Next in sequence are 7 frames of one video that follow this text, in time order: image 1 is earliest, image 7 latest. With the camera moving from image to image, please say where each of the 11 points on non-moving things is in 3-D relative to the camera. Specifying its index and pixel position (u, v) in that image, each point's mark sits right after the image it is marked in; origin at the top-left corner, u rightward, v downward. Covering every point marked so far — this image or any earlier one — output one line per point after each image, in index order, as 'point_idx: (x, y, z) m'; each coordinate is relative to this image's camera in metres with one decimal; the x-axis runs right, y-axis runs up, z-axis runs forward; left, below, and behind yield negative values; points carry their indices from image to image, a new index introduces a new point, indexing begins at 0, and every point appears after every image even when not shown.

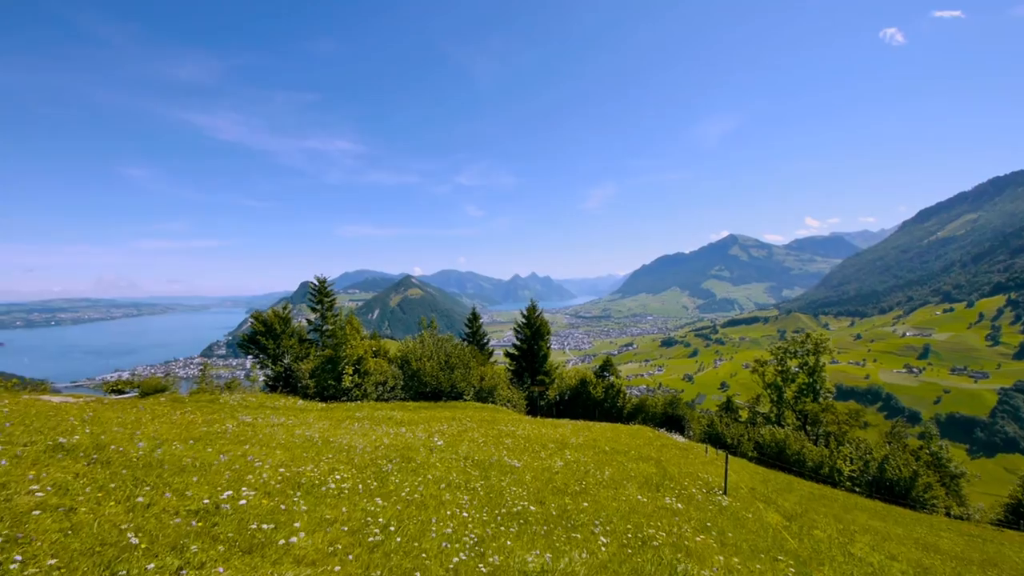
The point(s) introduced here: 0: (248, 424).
0: (-12.9, -6.6, +19.9) m
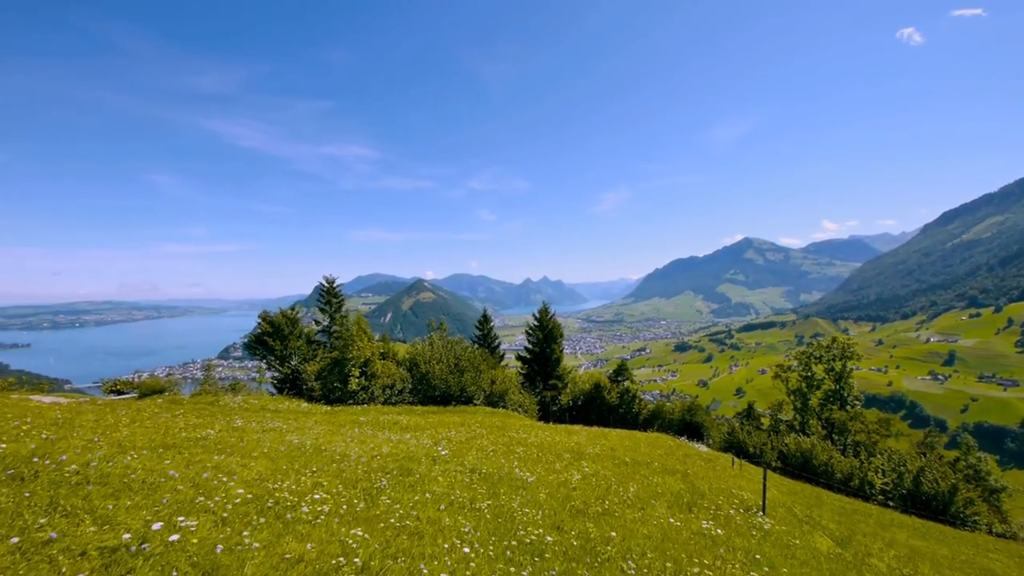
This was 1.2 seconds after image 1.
0: (-12.4, -6.4, +18.3) m
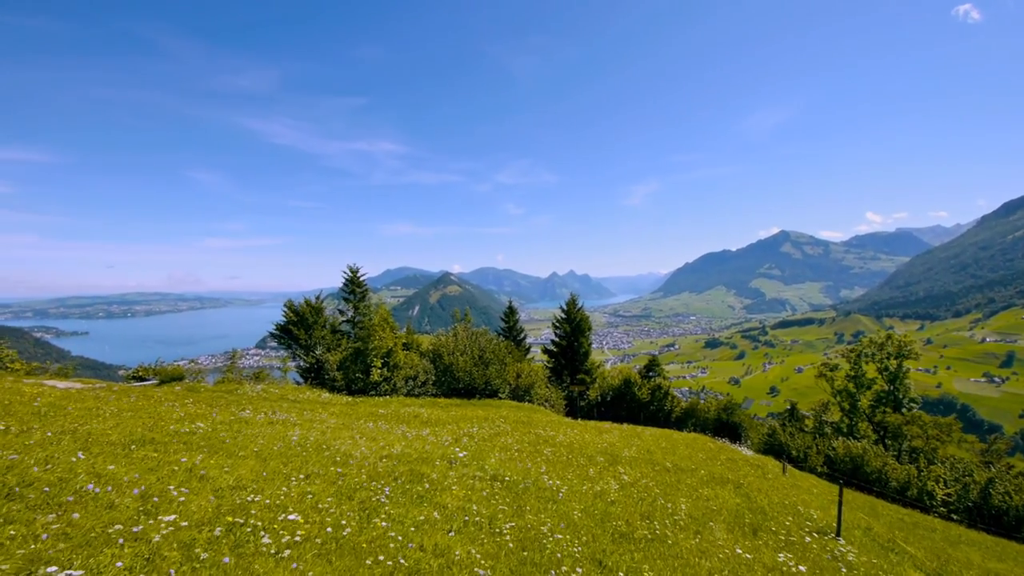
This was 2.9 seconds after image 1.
0: (-11.3, -5.5, +16.8) m
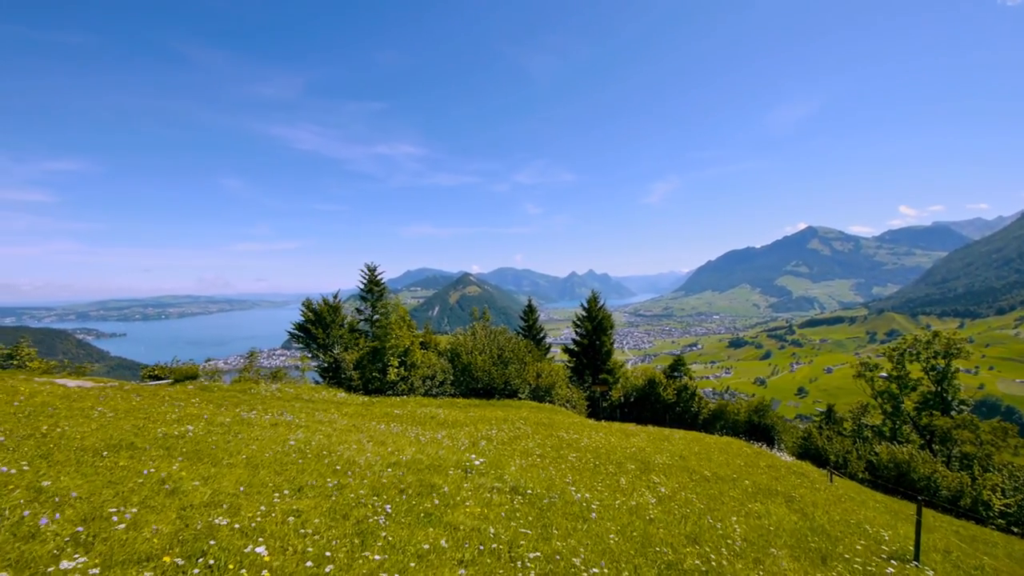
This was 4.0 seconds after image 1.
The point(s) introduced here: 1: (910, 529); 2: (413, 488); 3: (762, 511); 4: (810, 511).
0: (-10.5, -5.2, +15.6) m
1: (+16.5, -10.0, +16.9) m
2: (-2.6, -5.3, +10.8) m
3: (+8.8, -7.9, +14.4) m
4: (+11.6, -8.6, +15.8) m
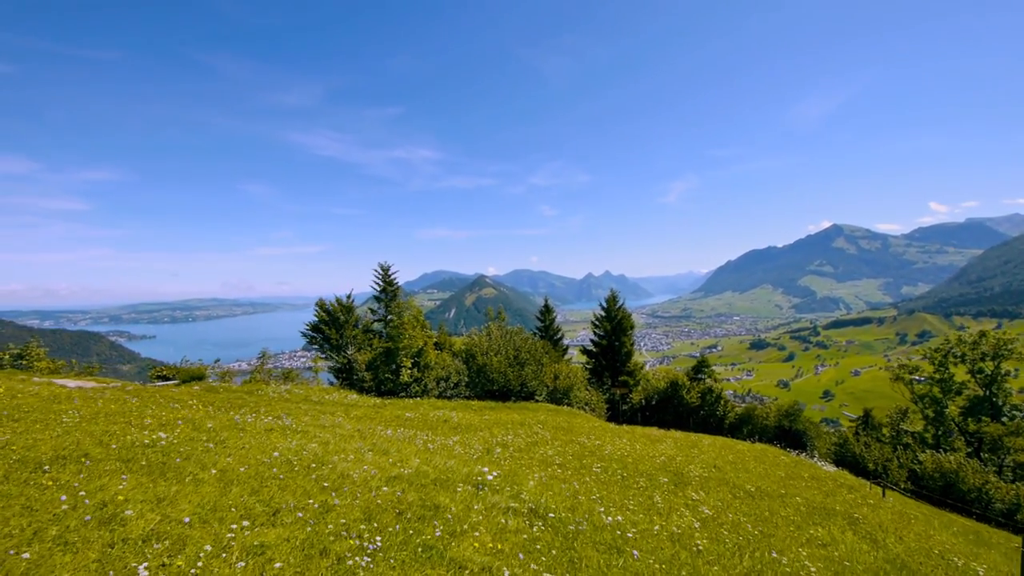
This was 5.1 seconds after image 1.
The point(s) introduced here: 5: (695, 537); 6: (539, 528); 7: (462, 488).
0: (-9.8, -4.9, +14.2) m
1: (+17.1, -9.5, +14.4) m
2: (-2.2, -4.9, +9.0) m
3: (+9.4, -7.5, +12.2) m
4: (+12.2, -8.2, +13.5) m
5: (+4.7, -6.4, +10.5) m
6: (+0.6, -5.4, +9.2) m
7: (-1.4, -5.4, +11.0) m
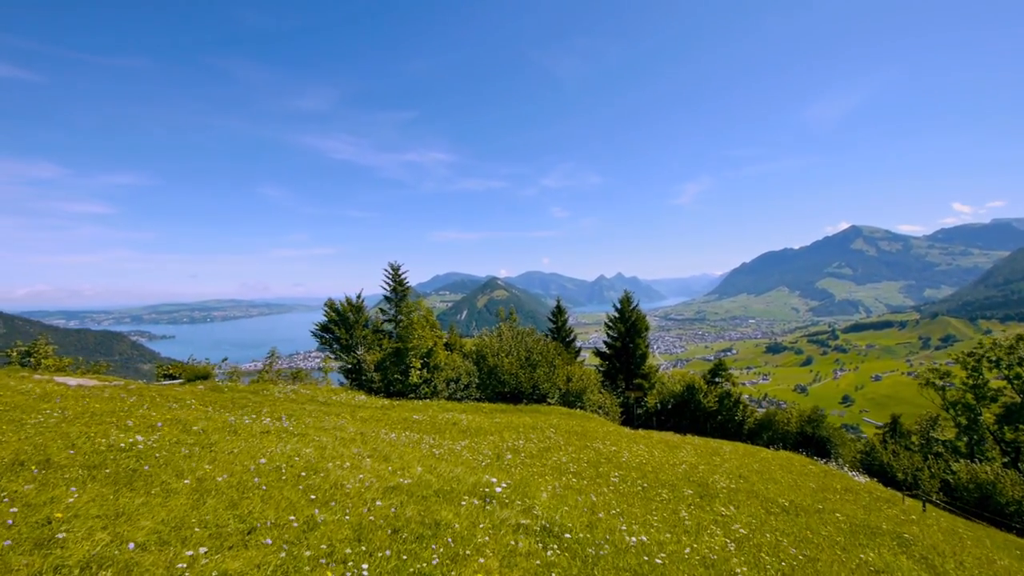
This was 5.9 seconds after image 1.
0: (-9.5, -4.7, +13.3) m
1: (+17.5, -9.4, +12.7) m
2: (-2.0, -4.7, +7.9) m
3: (+9.7, -7.3, +10.7) m
4: (+12.5, -8.0, +11.9) m
5: (+4.9, -6.1, +9.2) m
6: (+0.8, -5.2, +8.1) m
7: (-1.1, -5.2, +9.9) m
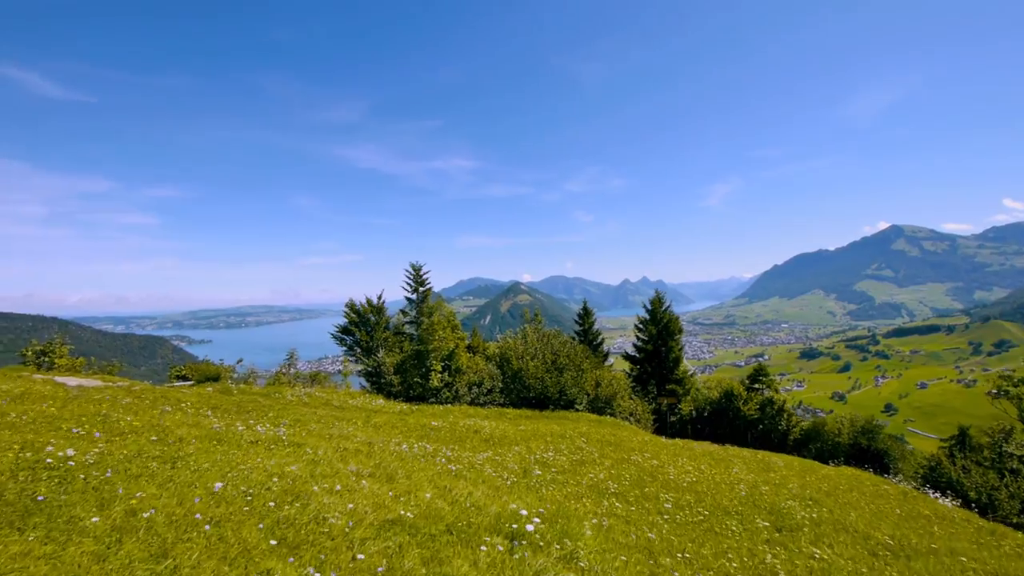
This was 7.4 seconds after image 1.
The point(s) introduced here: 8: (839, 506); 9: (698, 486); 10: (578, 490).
0: (-8.6, -4.2, +11.3) m
1: (+18.3, -8.7, +9.1) m
2: (-1.4, -4.1, +5.5) m
3: (+10.4, -6.7, +7.6) m
4: (+13.3, -7.4, +8.6) m
5: (+5.5, -5.6, +6.3) m
6: (+1.4, -4.6, +5.5) m
7: (-0.5, -4.6, +7.4) m
8: (+13.8, -9.2, +17.3) m
9: (+7.9, -8.4, +17.5) m
10: (+2.1, -6.5, +13.2) m
